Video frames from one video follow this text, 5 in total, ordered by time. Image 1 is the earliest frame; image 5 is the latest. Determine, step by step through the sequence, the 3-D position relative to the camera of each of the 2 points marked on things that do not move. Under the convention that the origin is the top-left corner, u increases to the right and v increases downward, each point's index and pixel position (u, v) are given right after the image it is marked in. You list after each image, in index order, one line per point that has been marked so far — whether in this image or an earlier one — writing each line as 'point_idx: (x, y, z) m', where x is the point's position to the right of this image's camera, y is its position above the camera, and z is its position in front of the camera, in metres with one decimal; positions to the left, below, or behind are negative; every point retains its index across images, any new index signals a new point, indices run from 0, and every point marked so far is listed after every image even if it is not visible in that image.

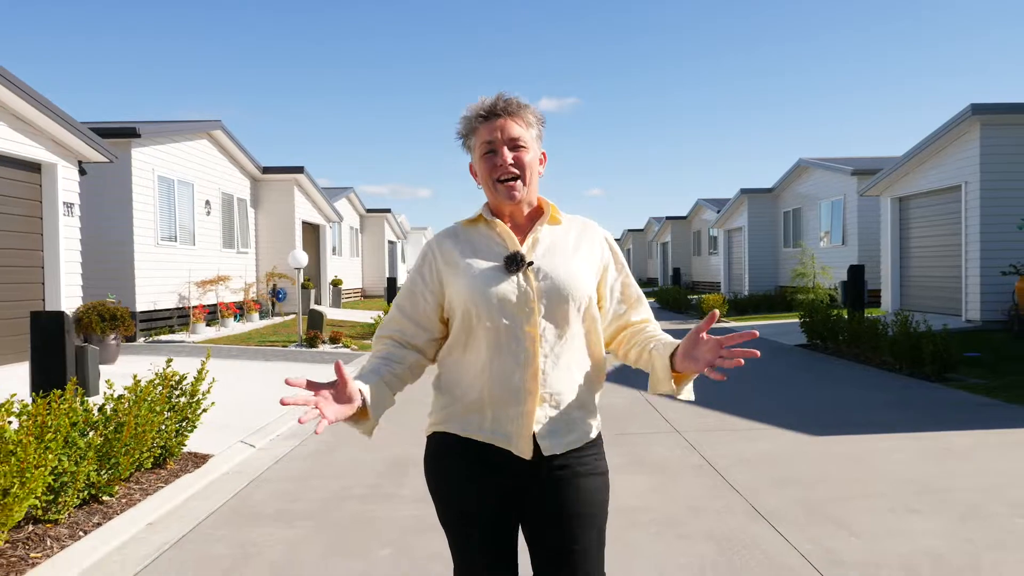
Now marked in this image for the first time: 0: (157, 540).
0: (-1.8, -1.3, +4.3) m
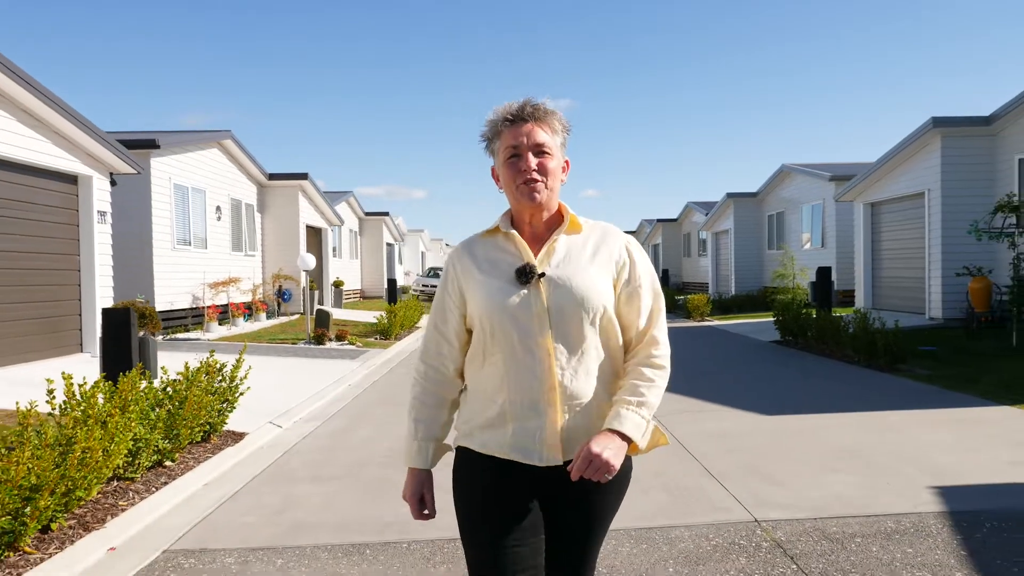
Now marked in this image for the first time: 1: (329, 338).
0: (-1.9, -1.3, +5.2) m
1: (-3.2, -0.9, +14.5) m
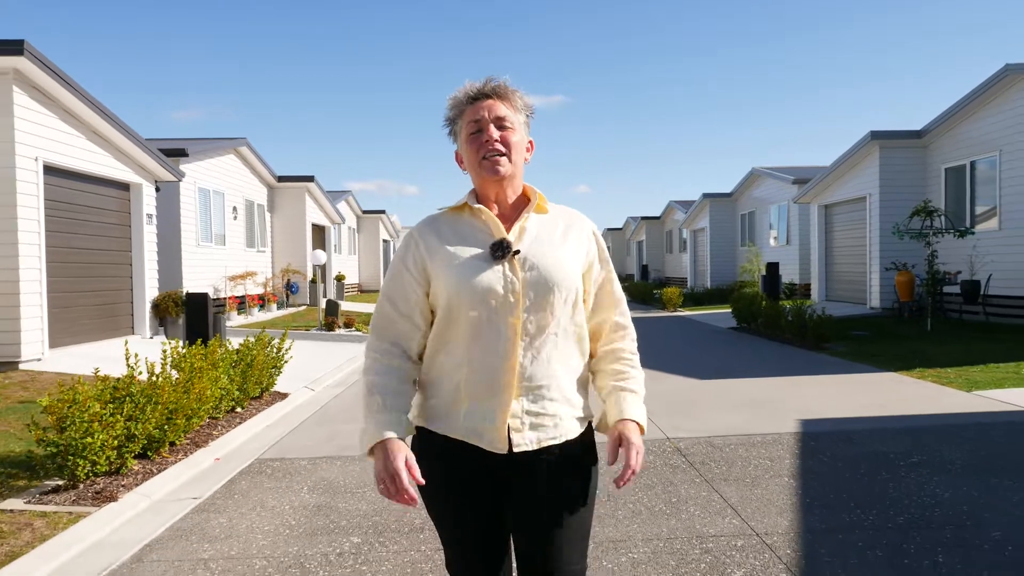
0: (-2.0, -1.2, +7.0) m
1: (-3.4, -0.7, +16.3) m
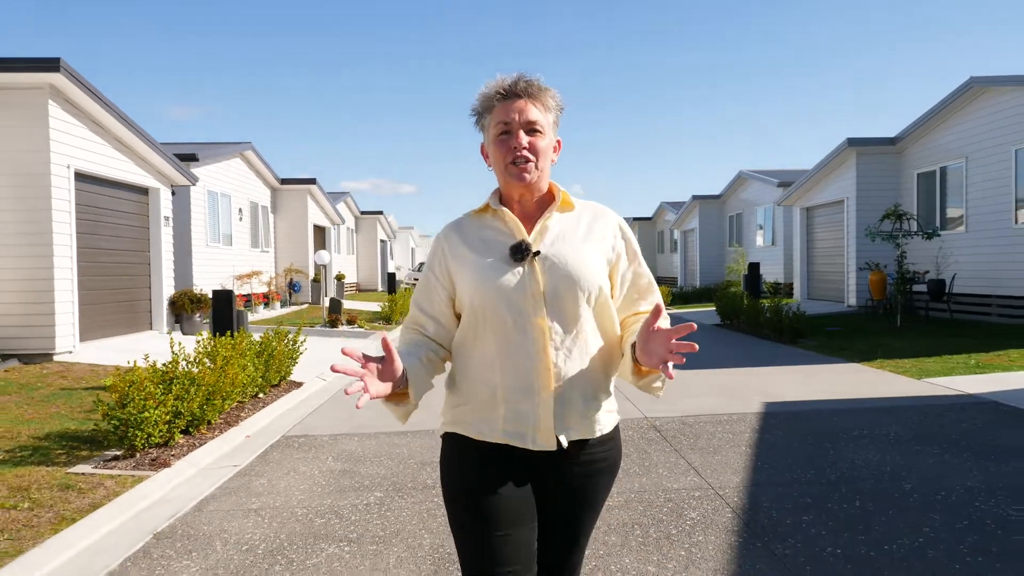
0: (-2.0, -1.2, +7.8) m
1: (-3.5, -0.7, +17.1) m
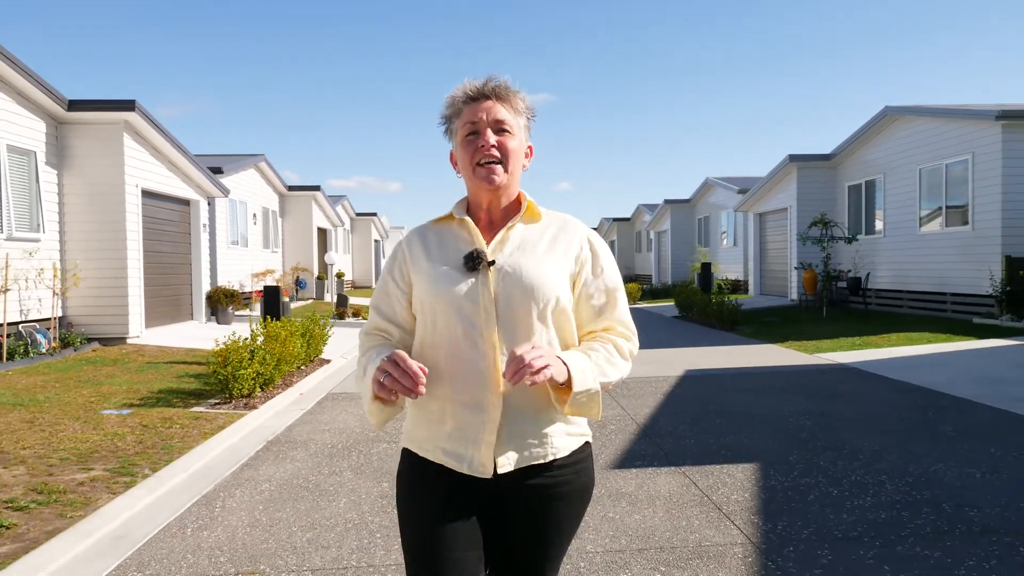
0: (-2.2, -1.1, +10.2) m
1: (-3.8, -0.6, +19.4) m
